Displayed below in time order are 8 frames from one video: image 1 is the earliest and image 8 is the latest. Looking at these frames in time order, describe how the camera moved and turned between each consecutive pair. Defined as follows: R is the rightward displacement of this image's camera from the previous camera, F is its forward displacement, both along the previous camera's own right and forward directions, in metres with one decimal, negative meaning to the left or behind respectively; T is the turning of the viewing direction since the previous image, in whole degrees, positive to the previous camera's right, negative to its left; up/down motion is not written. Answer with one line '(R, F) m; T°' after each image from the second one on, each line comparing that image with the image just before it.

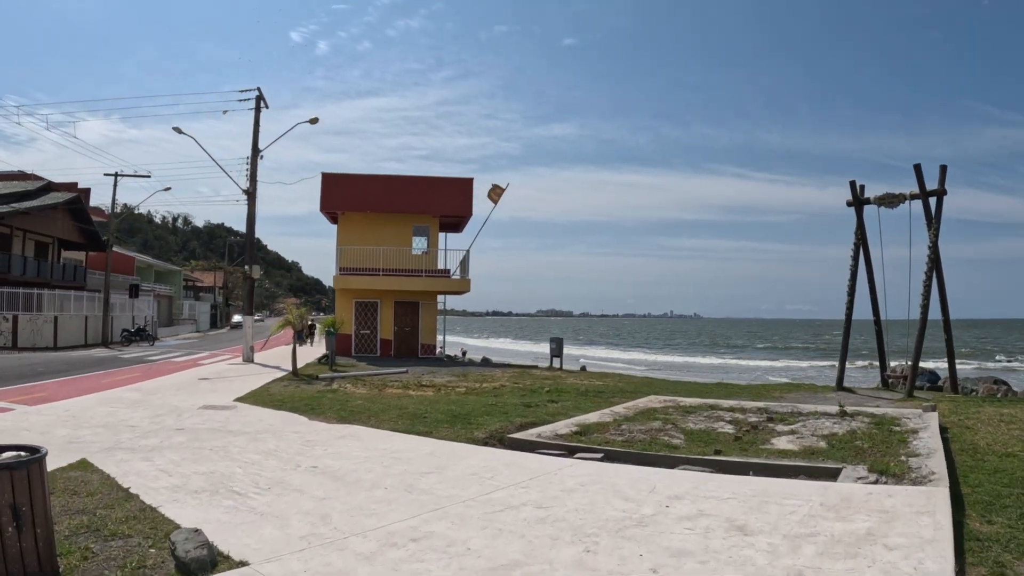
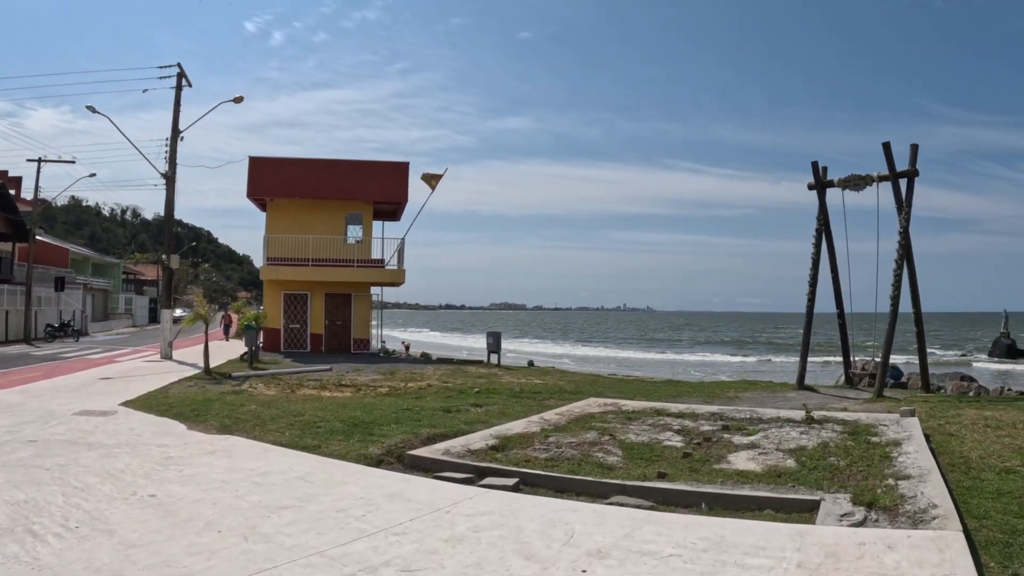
(+0.6, +1.9) m; +3°
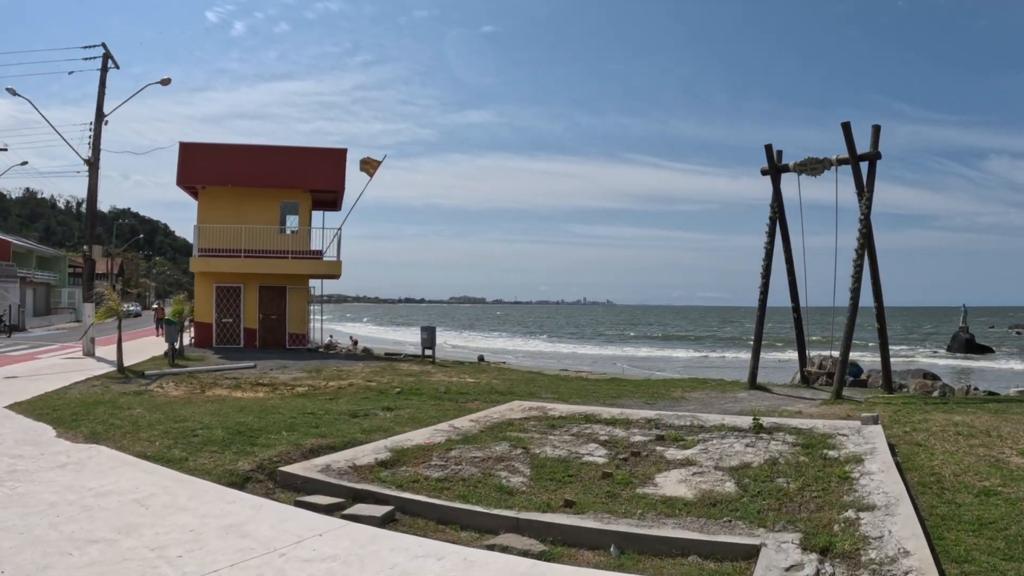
(+0.7, +1.4) m; +3°
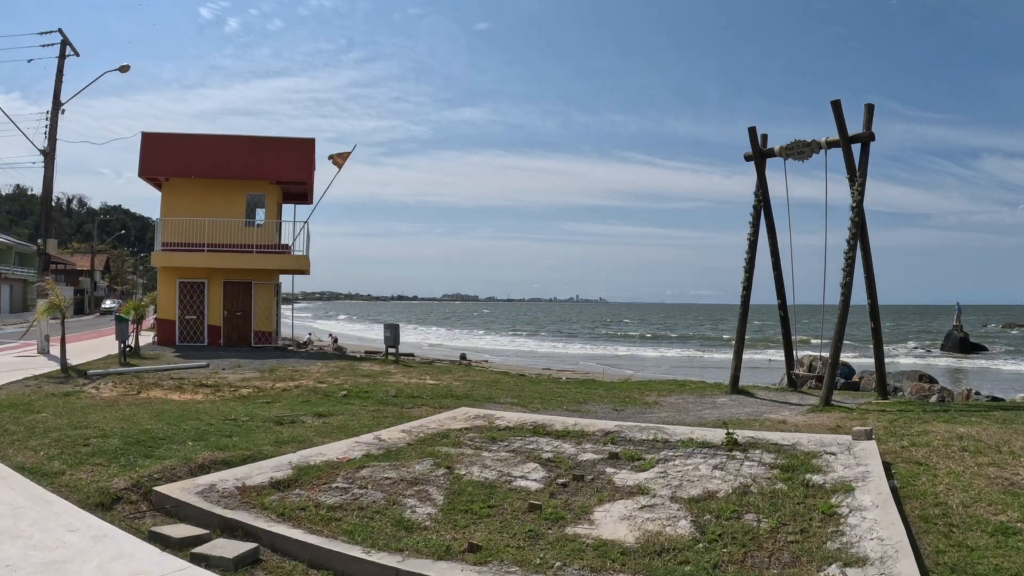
(+0.6, +1.2) m; 0°
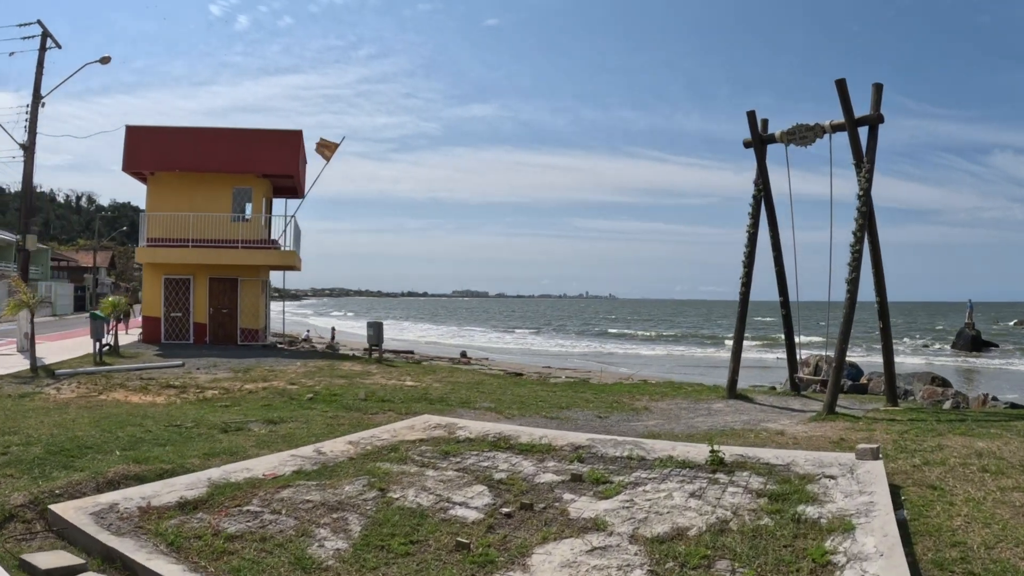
(+0.4, +0.9) m; -1°
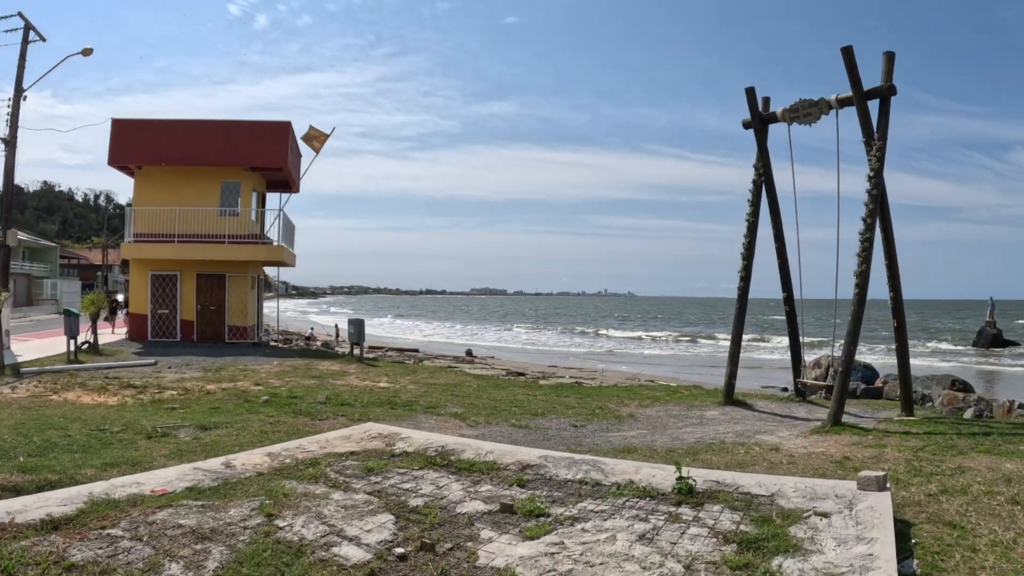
(+0.6, +1.0) m; -1°
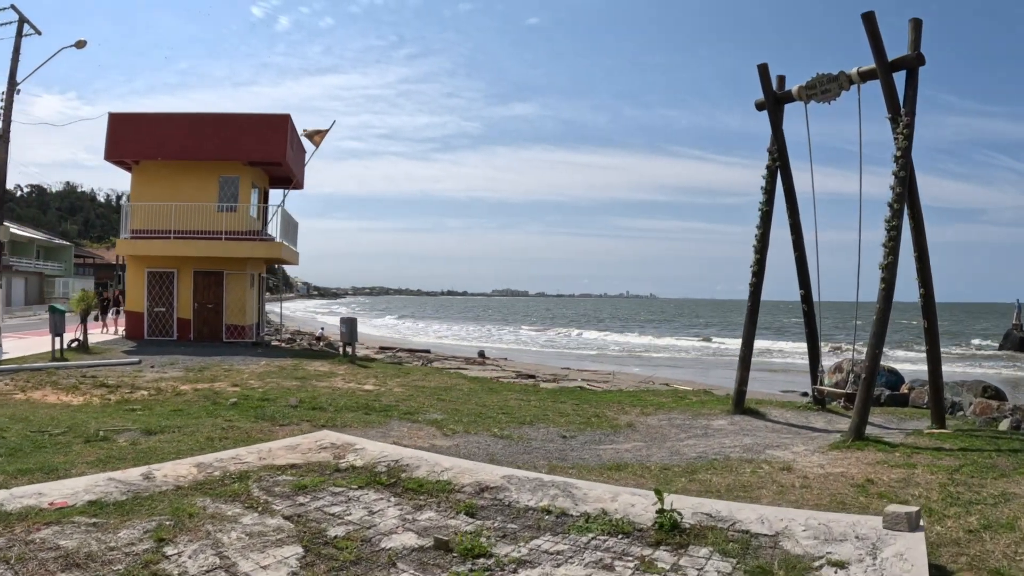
(+0.4, +0.9) m; -2°
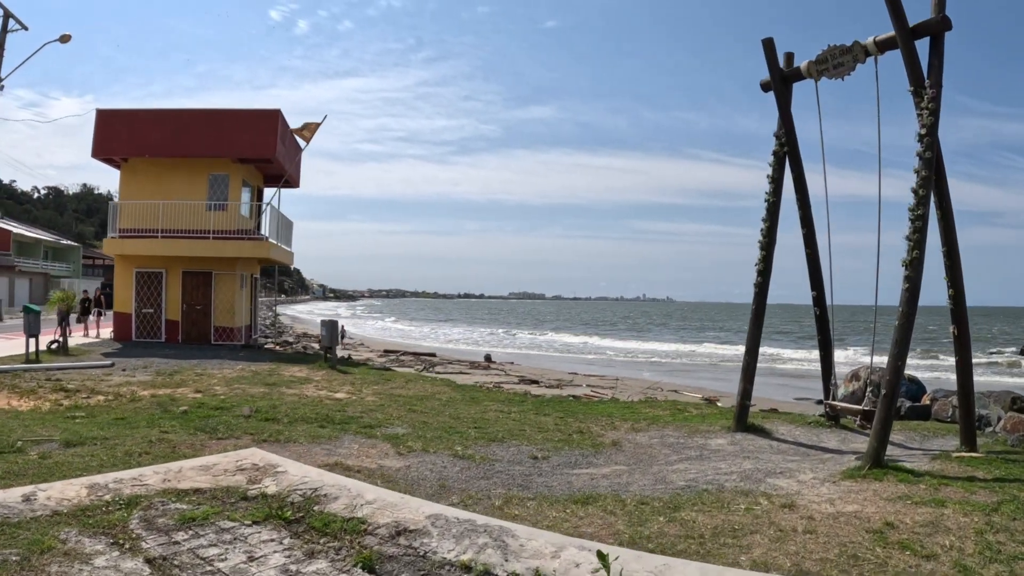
(+0.4, +0.9) m; -1°
